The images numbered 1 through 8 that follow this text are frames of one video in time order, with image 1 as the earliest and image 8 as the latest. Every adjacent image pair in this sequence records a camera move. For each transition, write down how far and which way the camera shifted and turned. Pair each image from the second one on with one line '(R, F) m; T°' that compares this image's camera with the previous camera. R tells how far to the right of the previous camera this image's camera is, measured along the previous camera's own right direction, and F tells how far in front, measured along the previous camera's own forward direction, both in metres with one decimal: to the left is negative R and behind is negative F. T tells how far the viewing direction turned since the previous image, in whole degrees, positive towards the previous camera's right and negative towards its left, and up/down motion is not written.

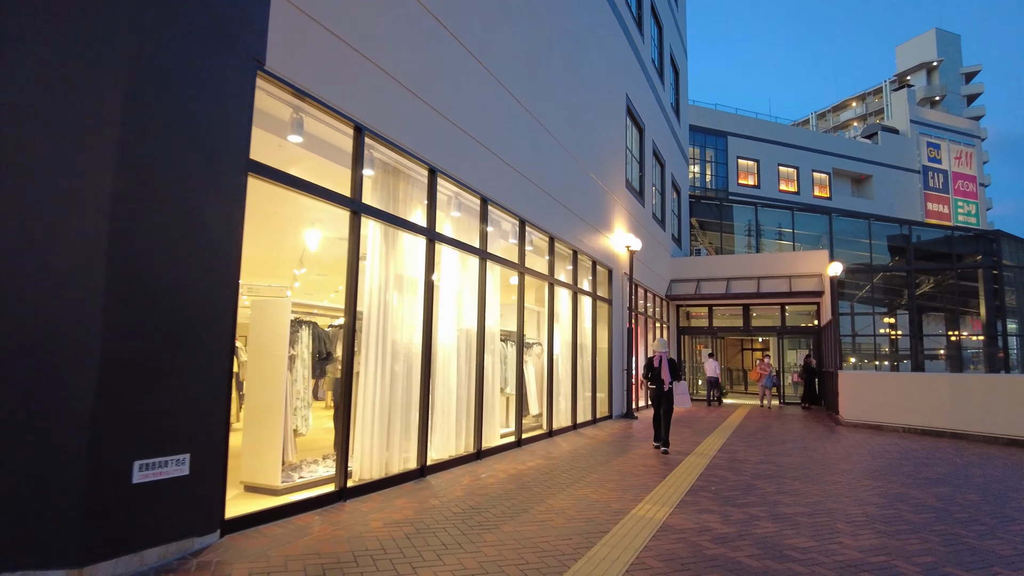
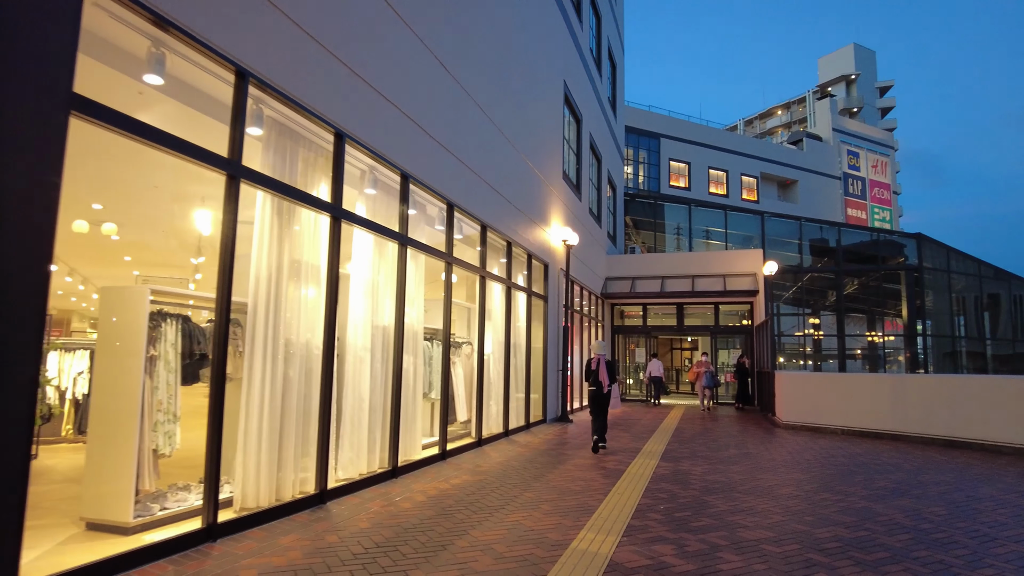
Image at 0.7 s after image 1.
(+0.1, +1.0) m; +6°
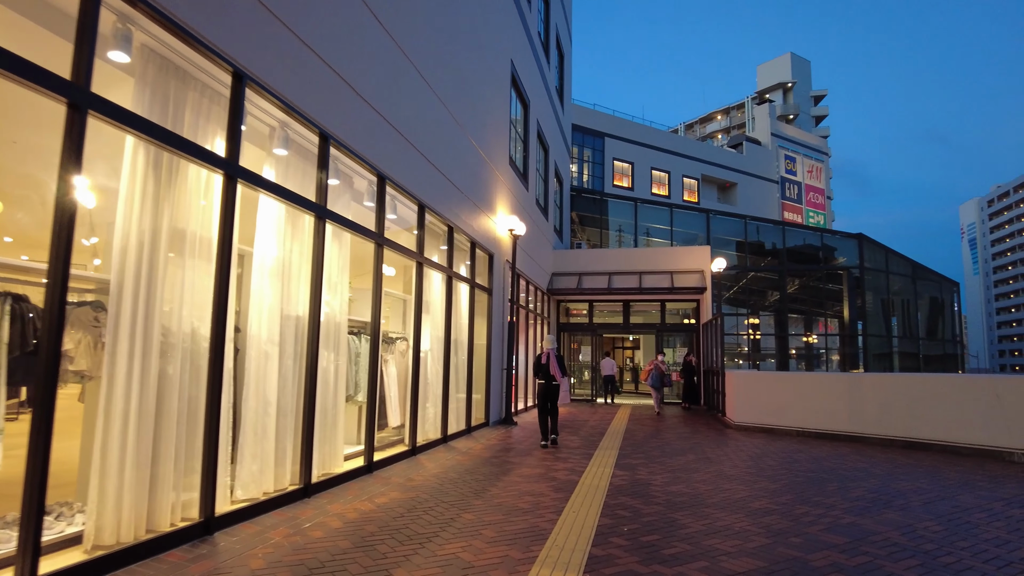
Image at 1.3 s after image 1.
(0.0, +1.0) m; +5°
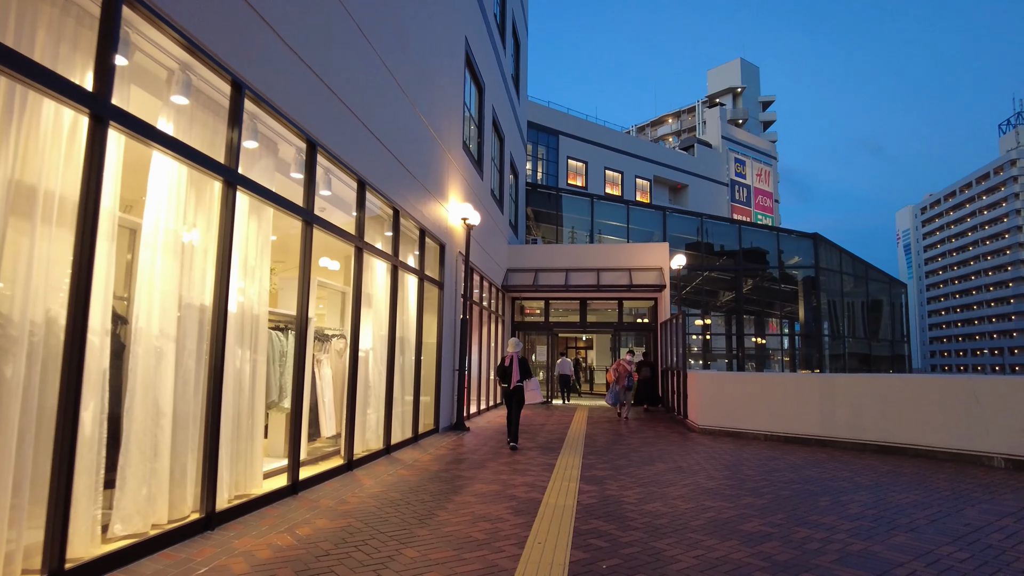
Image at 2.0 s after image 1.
(0.0, +1.0) m; +4°
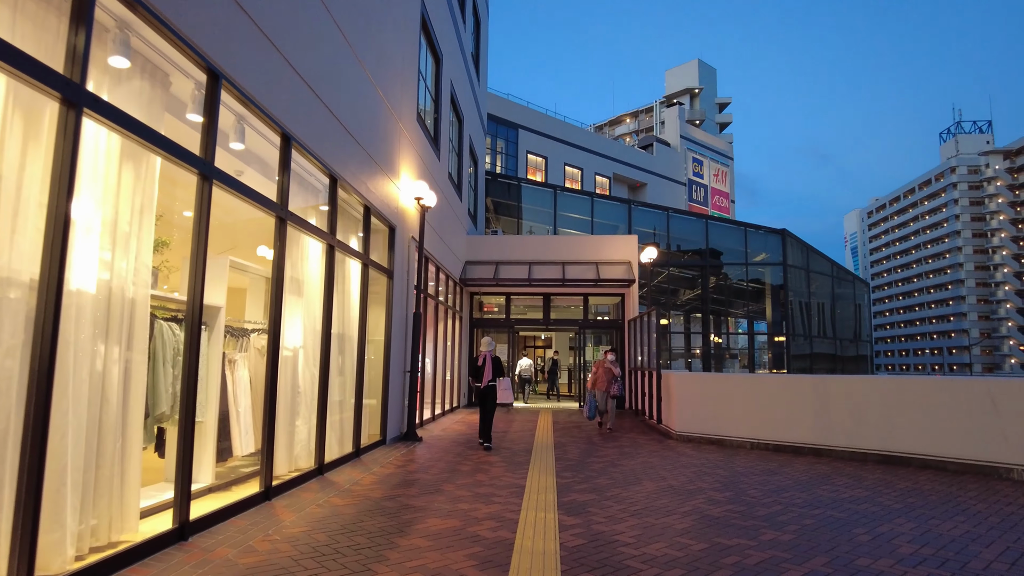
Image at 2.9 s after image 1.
(-0.1, +1.4) m; +4°
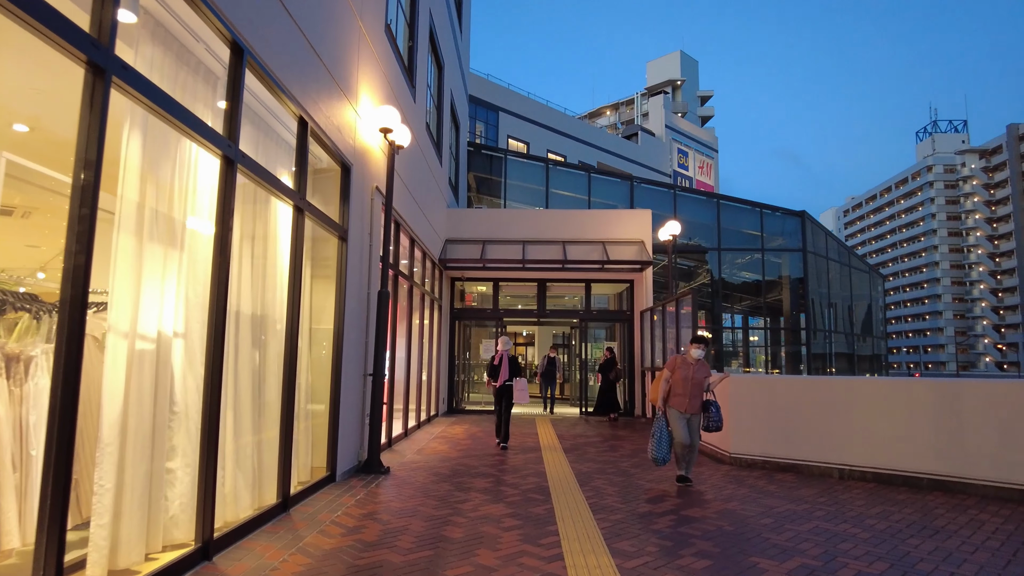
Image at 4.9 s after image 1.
(-0.4, +3.0) m; +2°
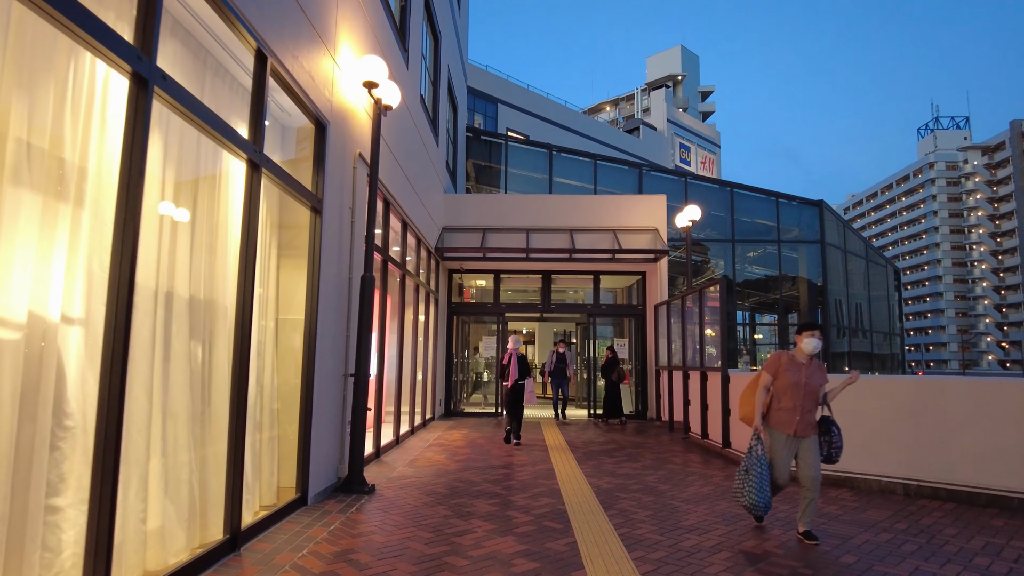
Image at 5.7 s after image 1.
(-0.1, +1.2) m; 0°
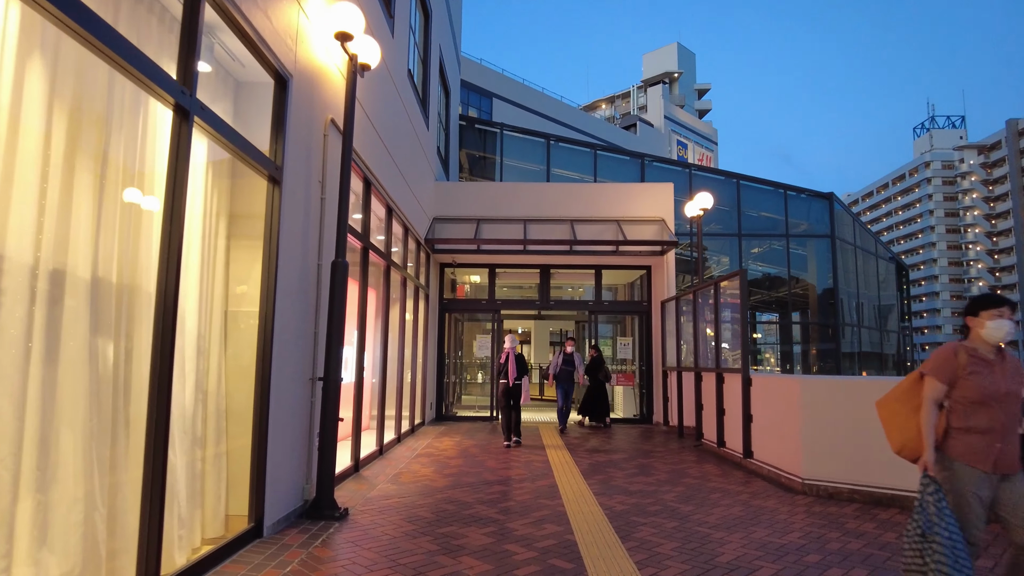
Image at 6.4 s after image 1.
(0.0, +0.9) m; 0°
